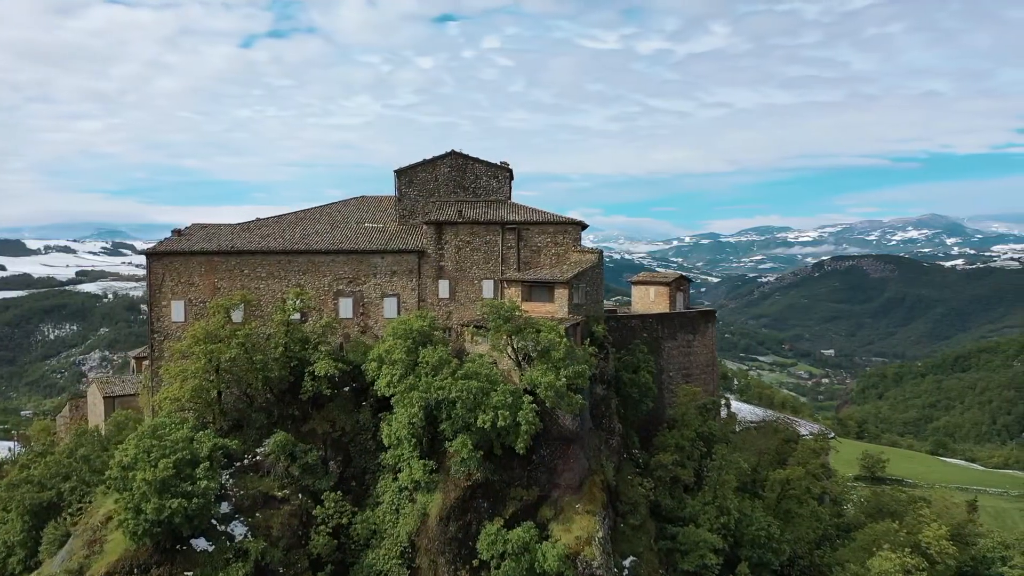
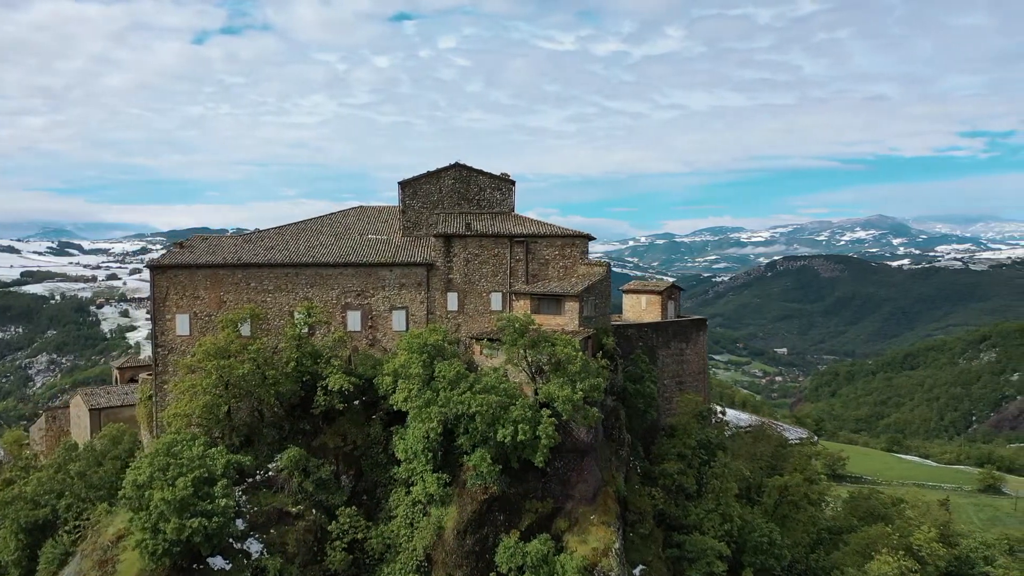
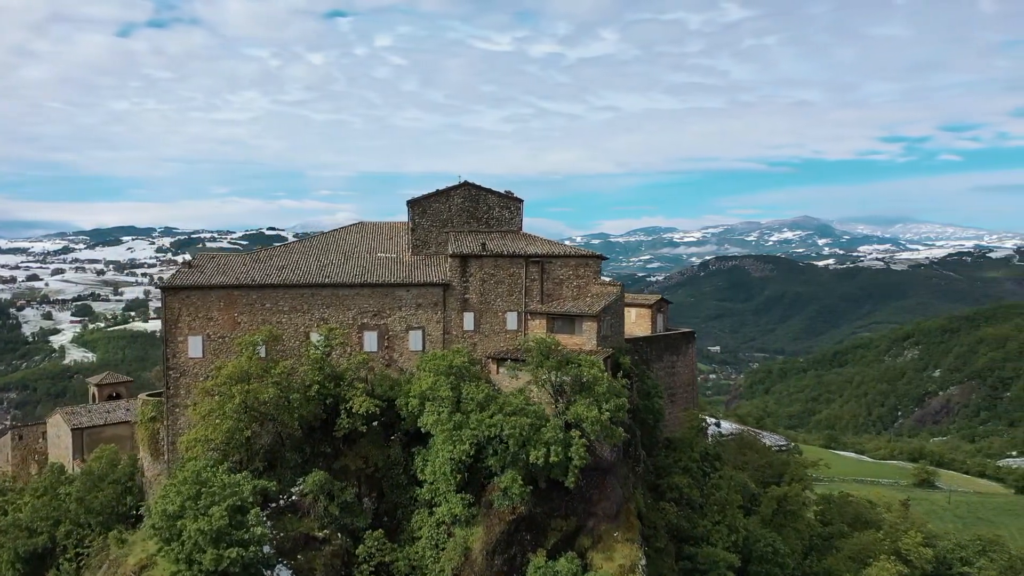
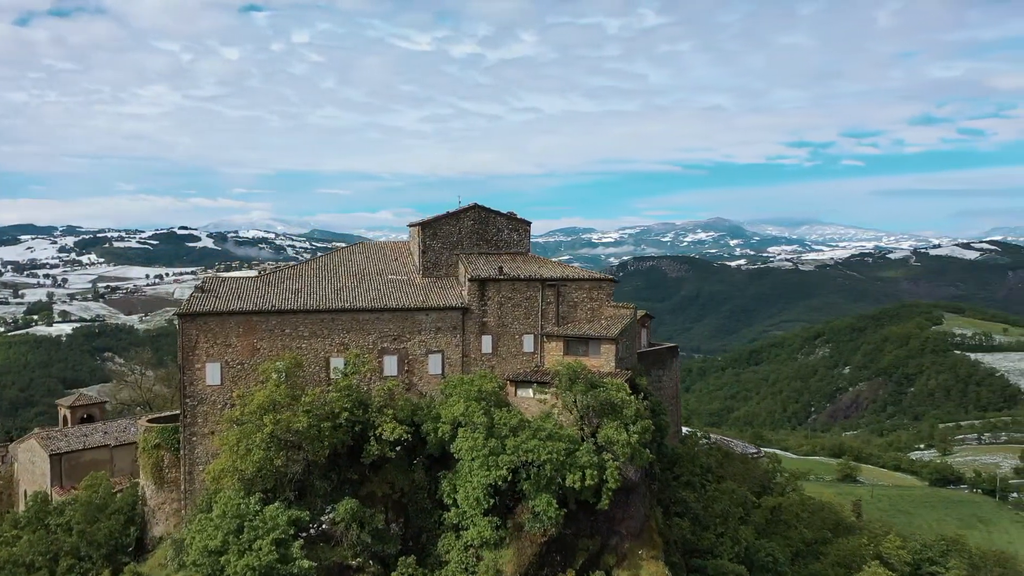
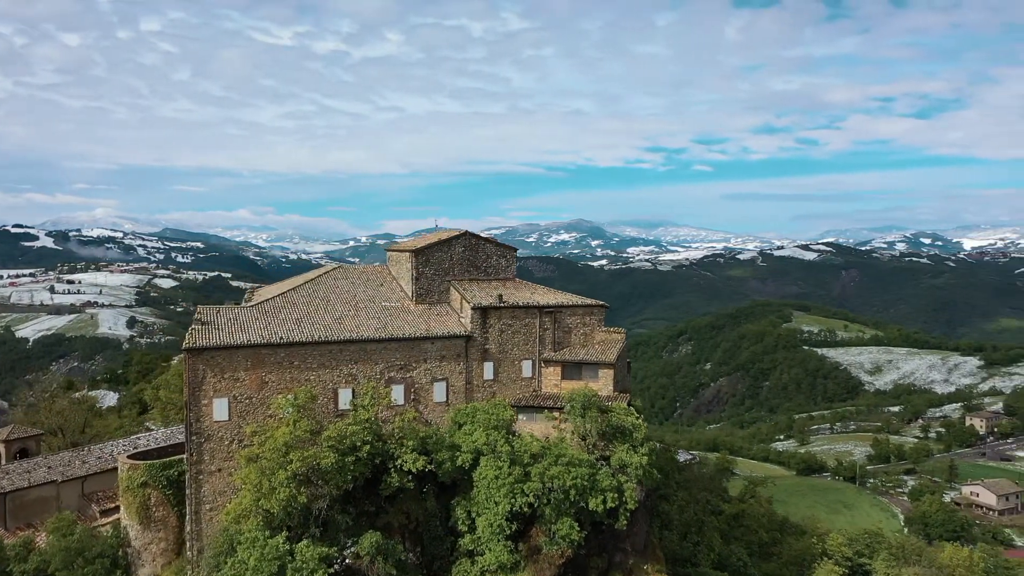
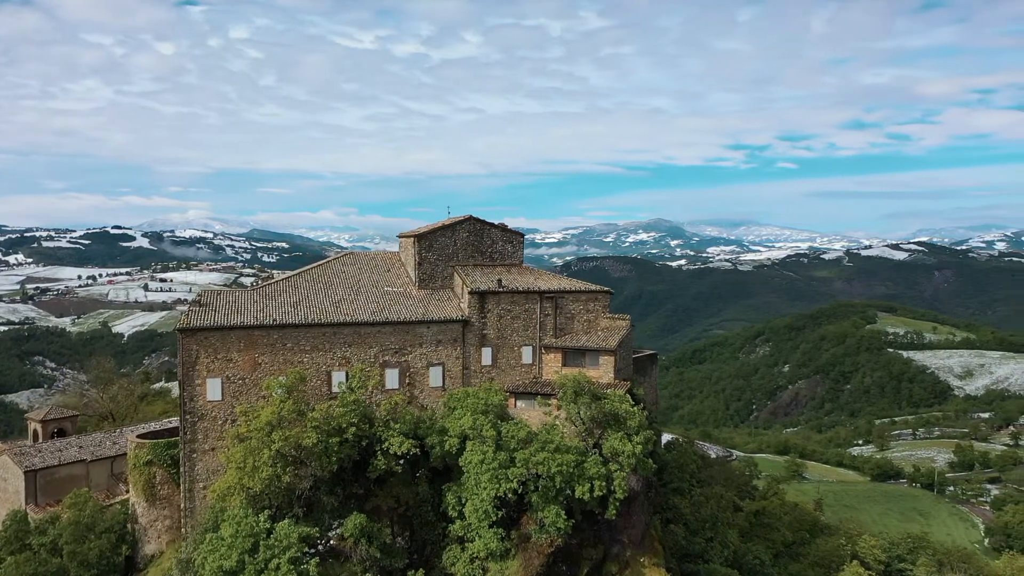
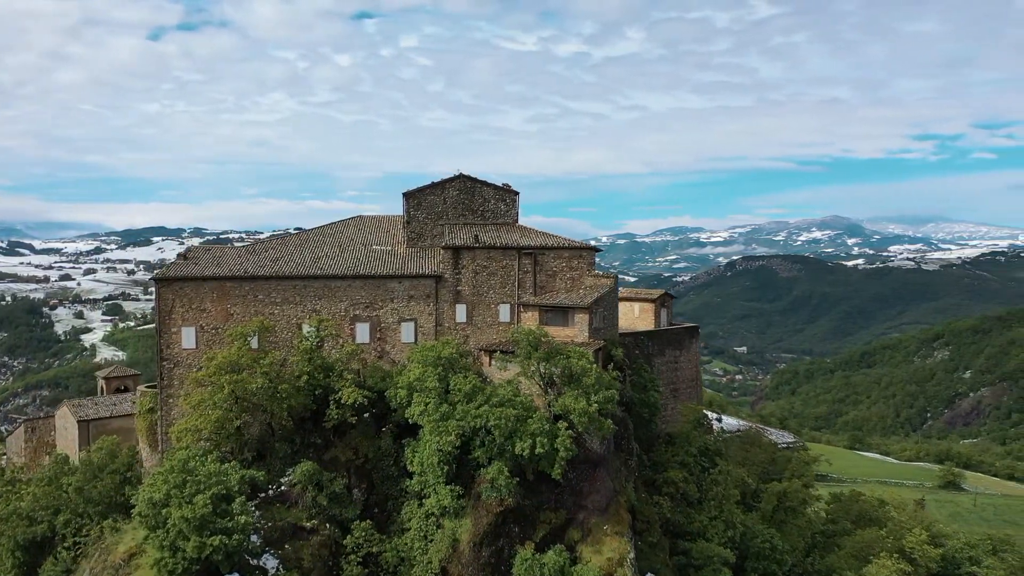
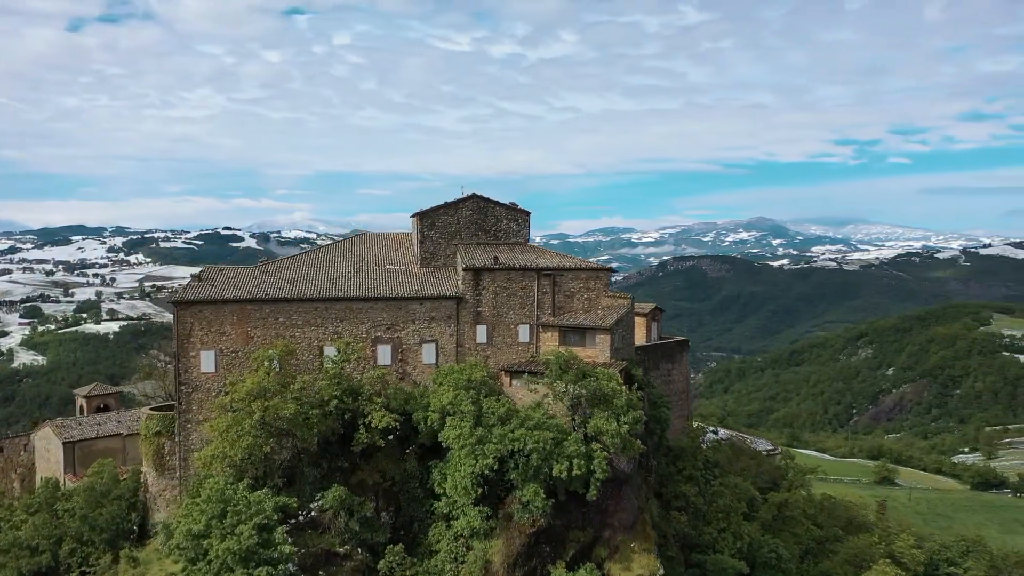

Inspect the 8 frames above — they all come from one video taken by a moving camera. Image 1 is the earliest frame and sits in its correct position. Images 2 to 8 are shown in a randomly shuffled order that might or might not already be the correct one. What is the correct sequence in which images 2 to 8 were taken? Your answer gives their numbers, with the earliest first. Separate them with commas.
2, 7, 3, 8, 4, 6, 5
